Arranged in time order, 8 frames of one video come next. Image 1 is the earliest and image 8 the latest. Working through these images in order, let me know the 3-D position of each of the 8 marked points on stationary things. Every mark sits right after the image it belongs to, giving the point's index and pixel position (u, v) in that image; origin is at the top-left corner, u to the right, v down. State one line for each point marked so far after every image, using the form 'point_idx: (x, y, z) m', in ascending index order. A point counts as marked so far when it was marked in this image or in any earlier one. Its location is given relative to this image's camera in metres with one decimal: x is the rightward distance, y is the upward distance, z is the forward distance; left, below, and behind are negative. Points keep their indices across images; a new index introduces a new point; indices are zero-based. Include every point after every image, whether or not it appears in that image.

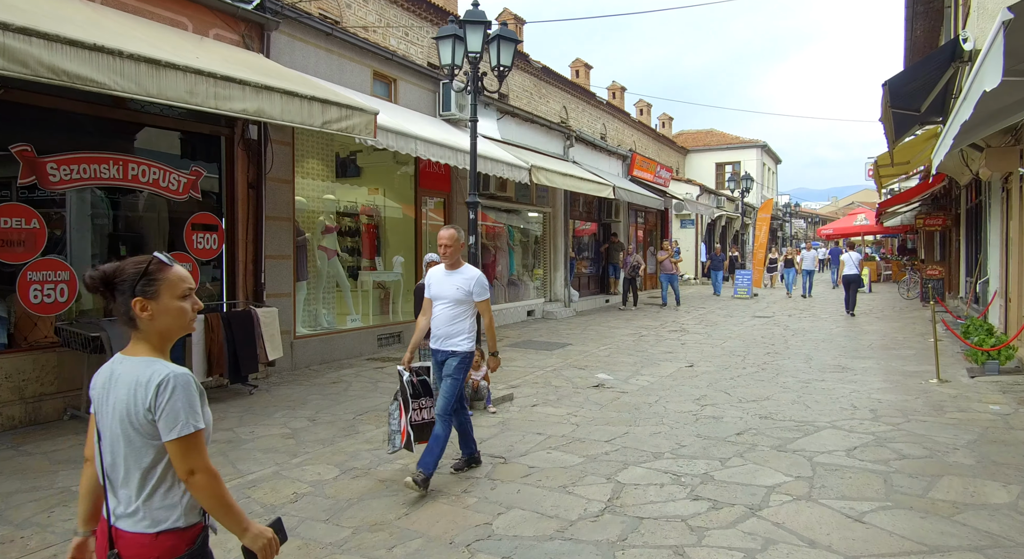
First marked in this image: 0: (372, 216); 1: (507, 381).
0: (-2.1, +1.0, +11.3) m
1: (-0.1, -1.2, +8.5) m
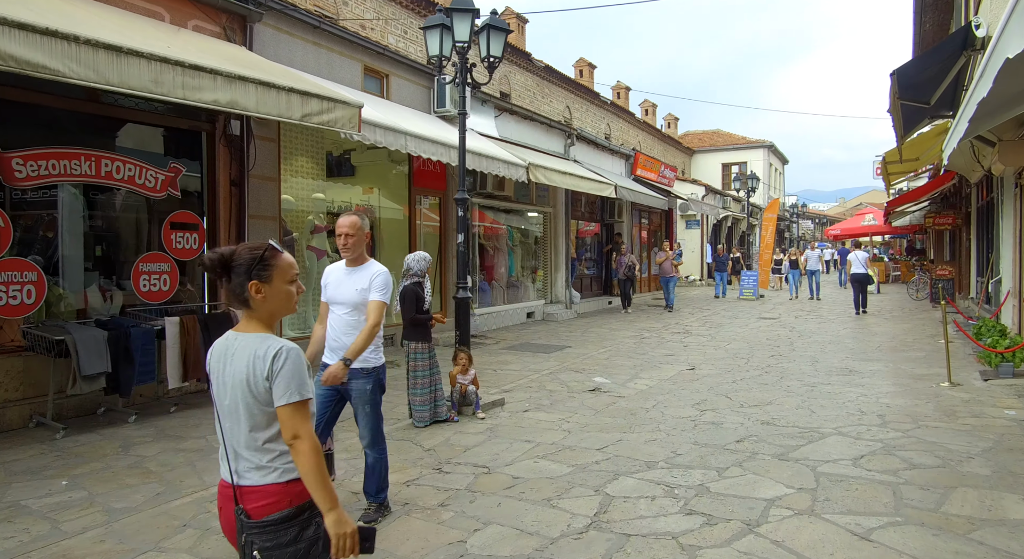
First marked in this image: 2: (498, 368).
0: (-2.1, +1.0, +11.1) m
1: (-0.1, -1.2, +8.2) m
2: (-0.2, -1.2, +9.3) m
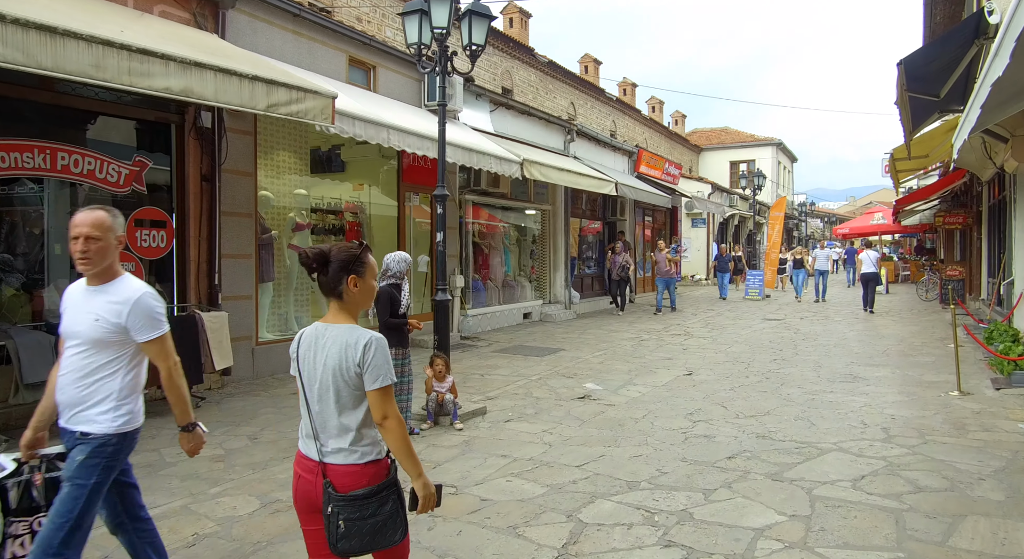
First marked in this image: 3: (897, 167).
0: (-2.3, +1.0, +10.7) m
1: (-0.3, -1.2, +7.8) m
2: (-0.3, -1.2, +8.9) m
3: (+7.5, +2.2, +14.0) m
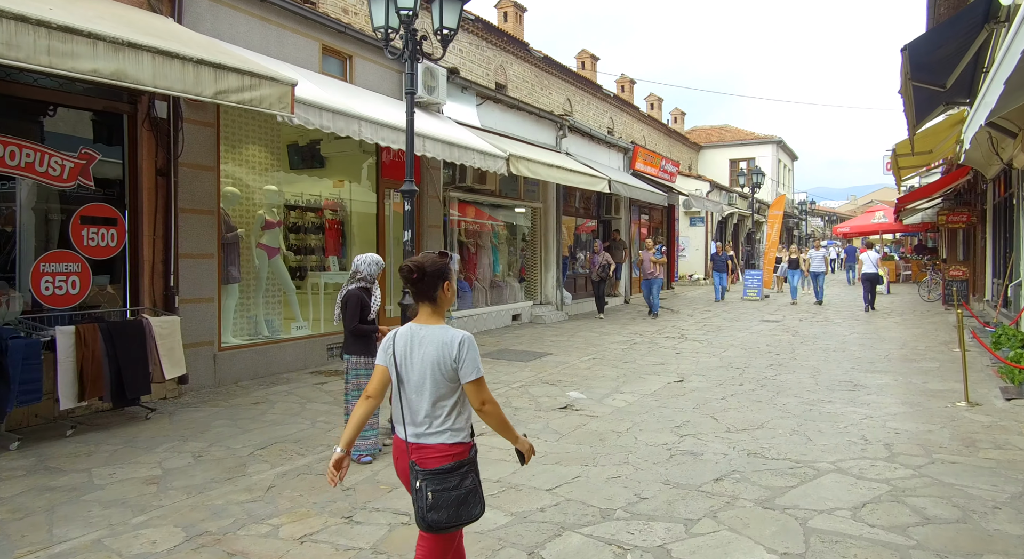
0: (-2.5, +1.0, +10.2) m
1: (-0.5, -1.2, +7.3) m
2: (-0.6, -1.2, +8.4) m
3: (+7.3, +2.2, +13.5) m
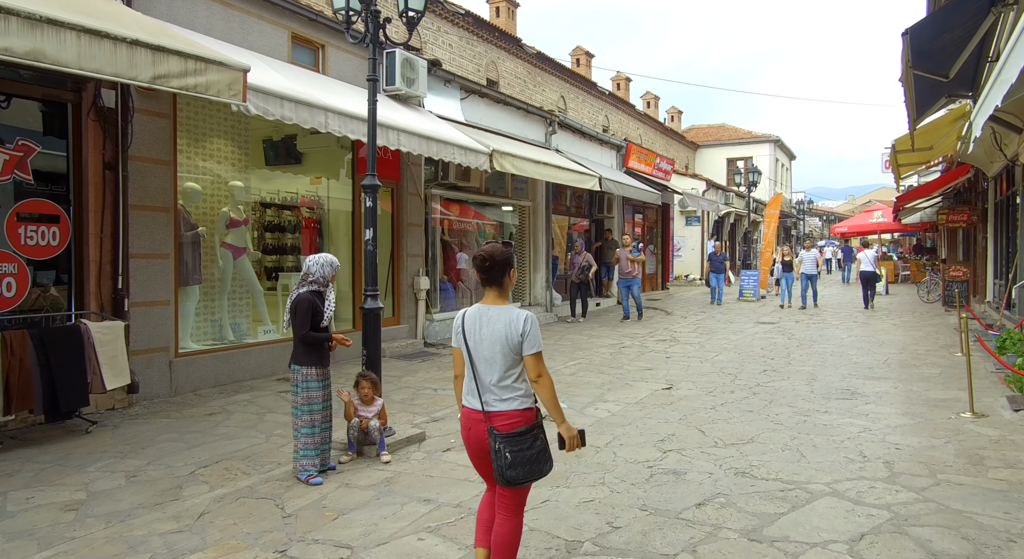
0: (-2.7, +1.0, +9.7) m
1: (-0.8, -1.3, +6.9) m
2: (-0.8, -1.2, +8.0) m
3: (+7.0, +2.1, +13.0) m
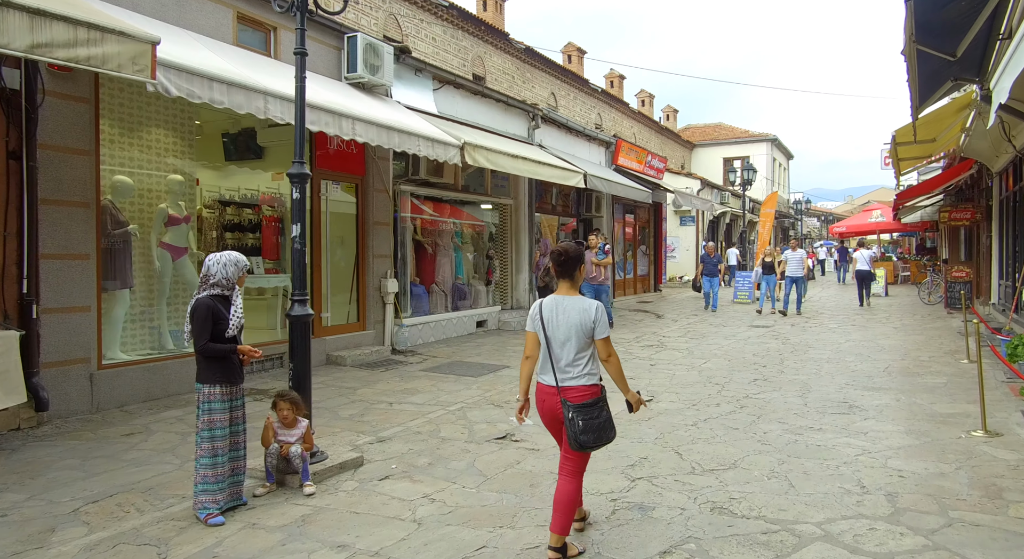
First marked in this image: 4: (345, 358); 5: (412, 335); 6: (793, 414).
0: (-3.1, +0.9, +9.0) m
1: (-1.1, -1.3, +6.2) m
2: (-1.2, -1.2, +7.3) m
3: (+6.7, +2.1, +12.3) m
4: (-2.1, -1.0, +9.2) m
5: (-1.5, -0.8, +10.8) m
6: (+2.6, -1.2, +6.5) m
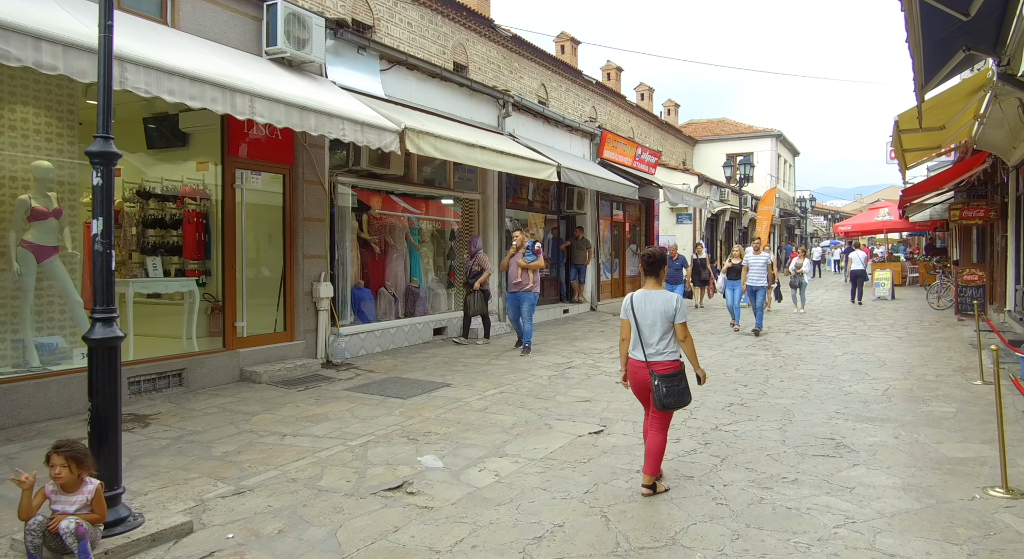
0: (-3.7, +0.9, +7.9) m
1: (-1.8, -1.3, +5.0) m
2: (-1.8, -1.3, +6.1) m
3: (+6.0, +2.0, +11.0) m
4: (-2.8, -1.1, +8.0) m
5: (-2.1, -0.9, +9.6) m
6: (+1.9, -1.3, +5.3) m
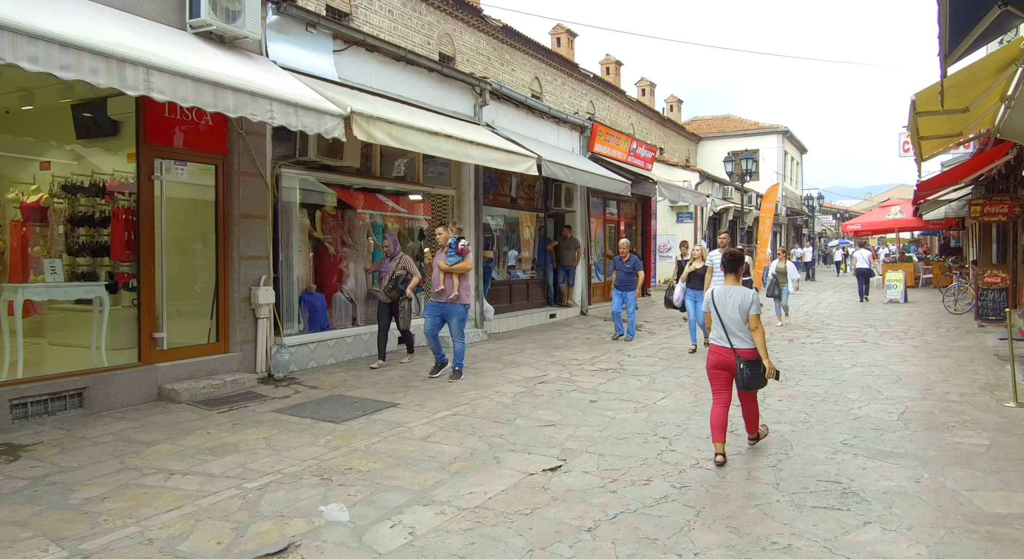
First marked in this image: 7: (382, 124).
0: (-4.2, +0.8, +6.9) m
1: (-2.3, -1.4, +3.9) m
2: (-2.3, -1.3, +5.1) m
3: (+5.7, +2.0, +9.9) m
4: (-3.2, -1.1, +7.0) m
5: (-2.5, -0.9, +8.6) m
6: (+1.4, -1.3, +4.2) m
7: (-1.4, +1.8, +8.3) m
